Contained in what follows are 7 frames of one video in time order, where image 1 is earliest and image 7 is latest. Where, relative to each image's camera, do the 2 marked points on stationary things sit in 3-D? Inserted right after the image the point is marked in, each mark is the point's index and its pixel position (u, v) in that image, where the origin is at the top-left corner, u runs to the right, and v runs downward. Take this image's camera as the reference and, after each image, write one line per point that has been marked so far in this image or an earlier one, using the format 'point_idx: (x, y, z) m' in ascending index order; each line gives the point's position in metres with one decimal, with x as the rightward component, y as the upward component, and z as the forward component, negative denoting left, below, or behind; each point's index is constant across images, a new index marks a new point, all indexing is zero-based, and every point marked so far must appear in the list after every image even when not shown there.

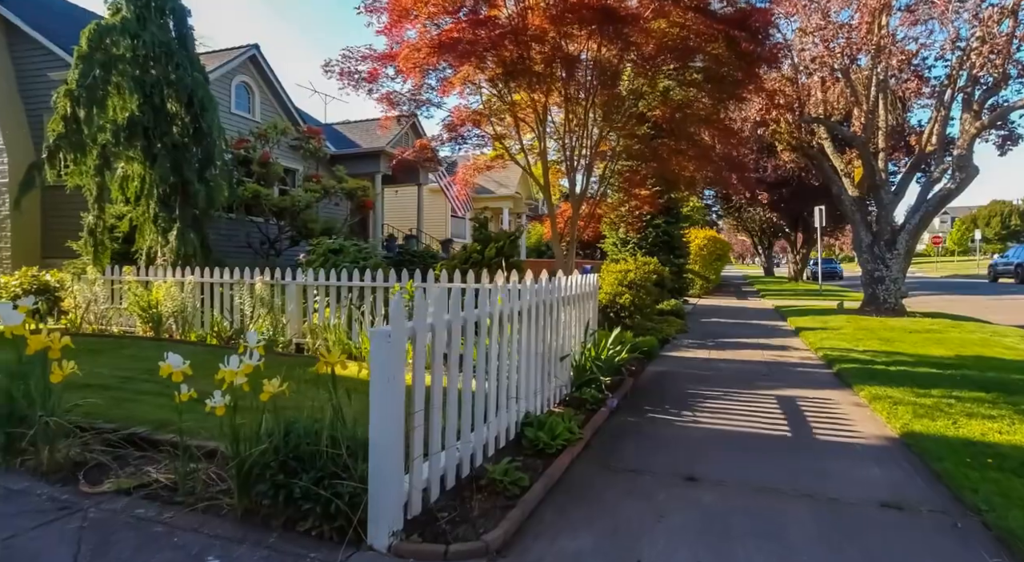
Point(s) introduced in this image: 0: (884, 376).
0: (+3.9, -1.0, +7.3) m
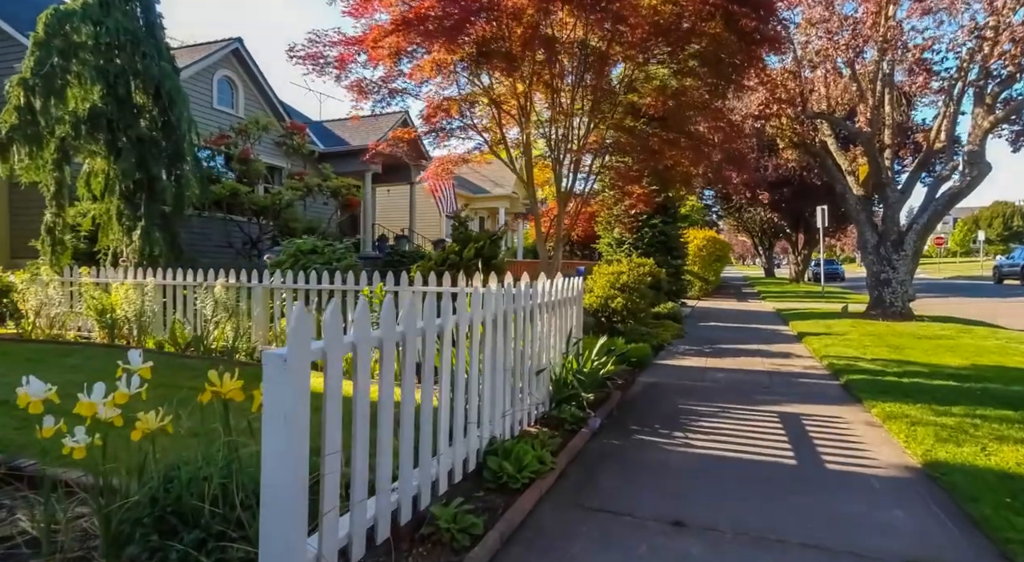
0: (+3.7, -1.0, +6.7) m
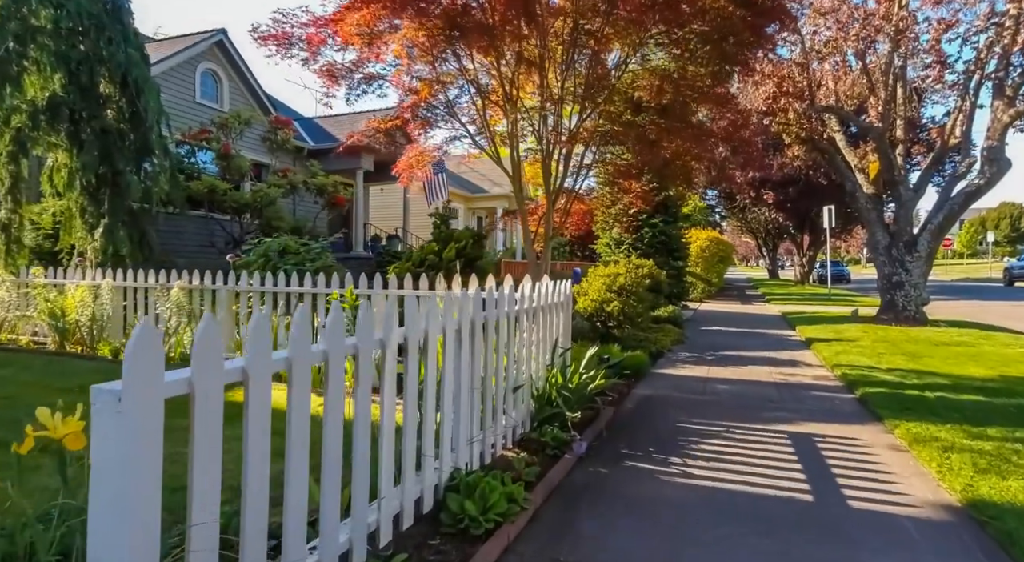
0: (+3.5, -1.1, +6.0) m
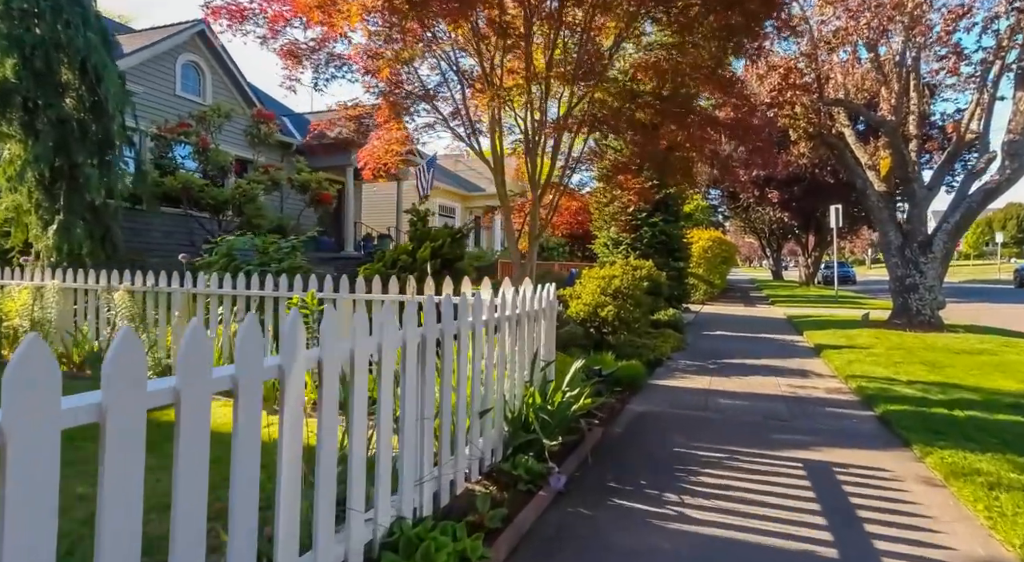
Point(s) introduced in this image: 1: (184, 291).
0: (+3.3, -1.1, +5.3) m
1: (-3.3, -0.1, +6.9) m
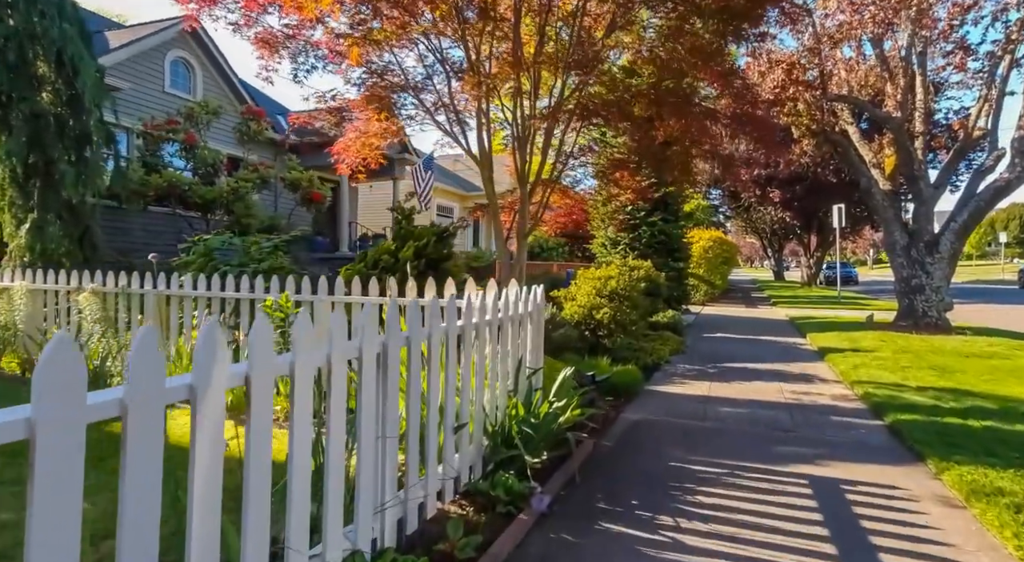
0: (+3.2, -1.1, +4.9) m
1: (-3.4, -0.1, +6.6) m
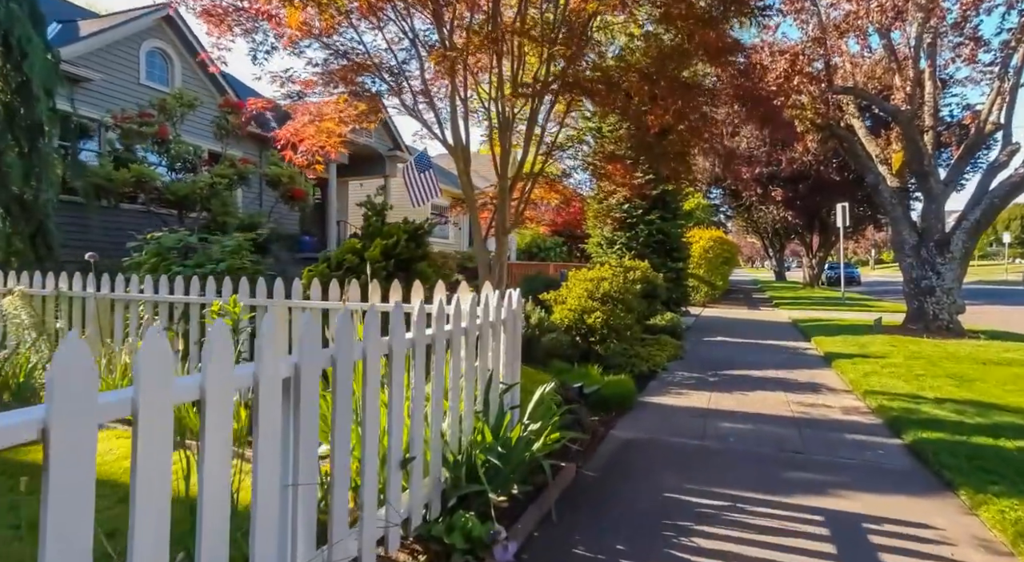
0: (+3.0, -1.1, +4.3) m
1: (-3.5, -0.1, +6.0) m
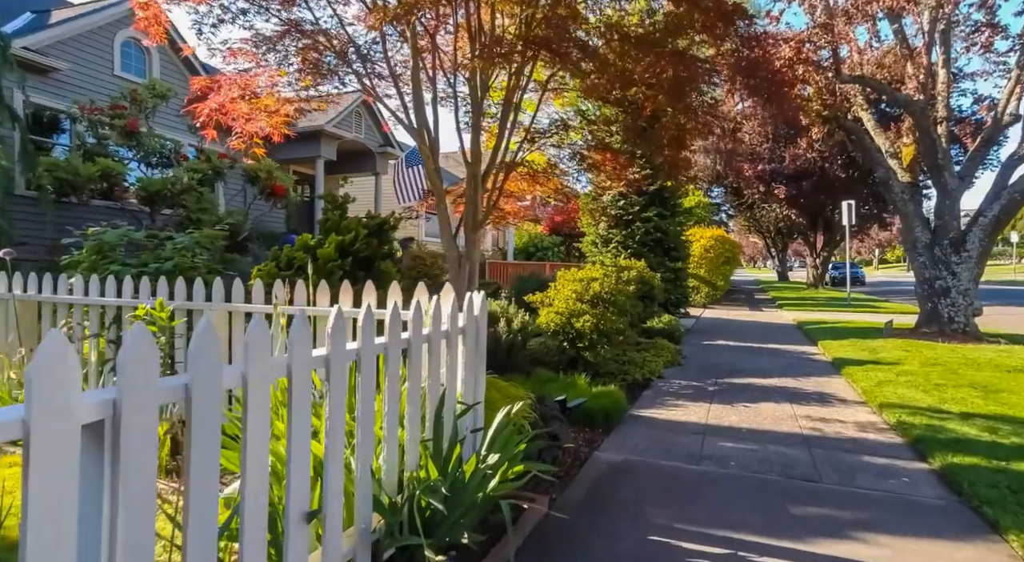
0: (+2.8, -1.1, +3.6) m
1: (-3.7, -0.1, +5.3) m
